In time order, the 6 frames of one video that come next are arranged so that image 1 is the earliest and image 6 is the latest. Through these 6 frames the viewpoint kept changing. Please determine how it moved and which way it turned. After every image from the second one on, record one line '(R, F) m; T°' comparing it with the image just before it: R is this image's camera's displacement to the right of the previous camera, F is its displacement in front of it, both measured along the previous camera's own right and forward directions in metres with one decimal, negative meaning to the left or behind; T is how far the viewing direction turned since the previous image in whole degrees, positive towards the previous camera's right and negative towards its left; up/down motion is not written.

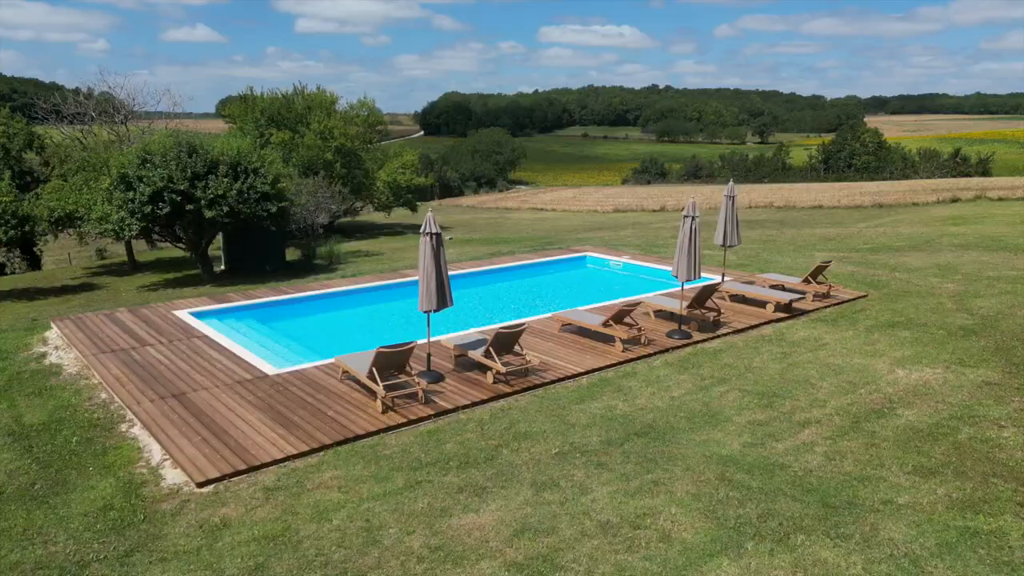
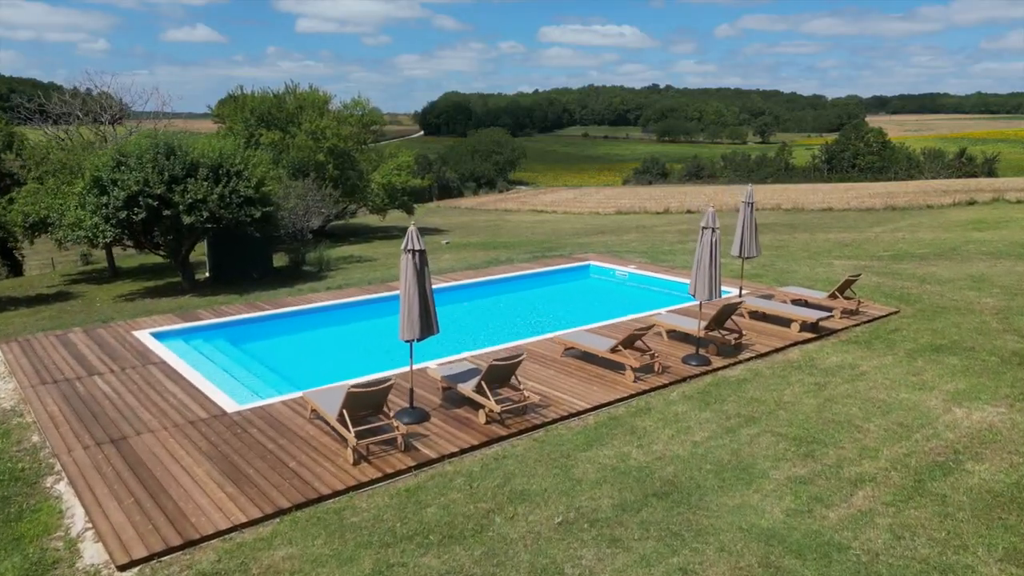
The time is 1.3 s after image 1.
(0.0, +1.2) m; 0°
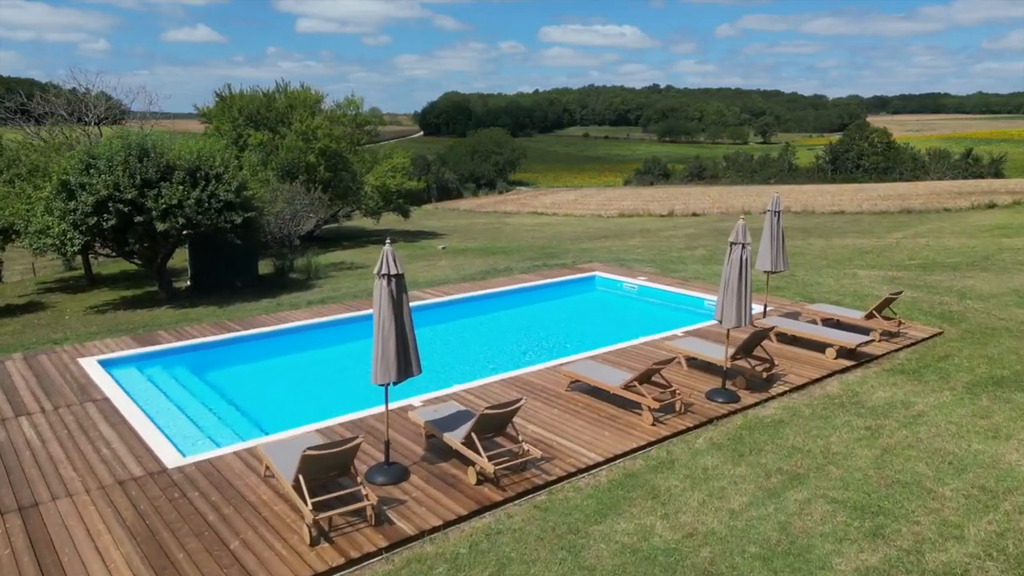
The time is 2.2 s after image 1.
(0.0, +1.3) m; 0°
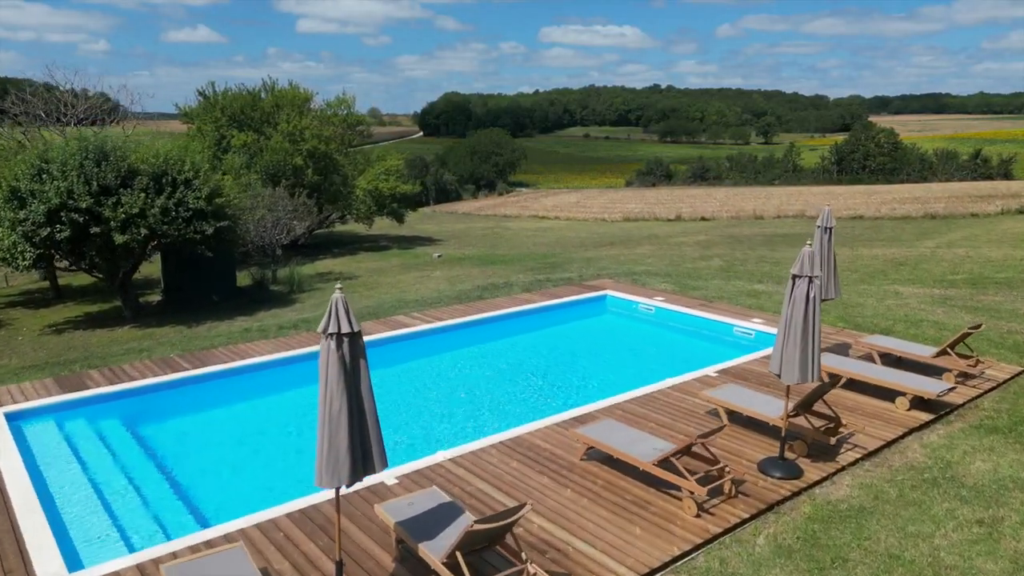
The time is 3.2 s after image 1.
(0.0, +1.8) m; 0°
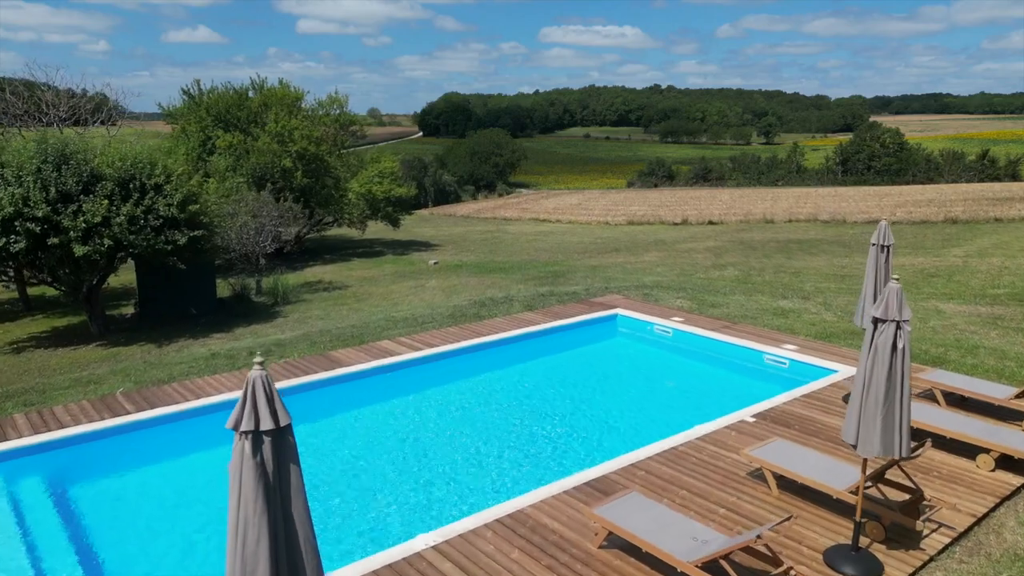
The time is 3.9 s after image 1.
(0.0, +1.4) m; 0°
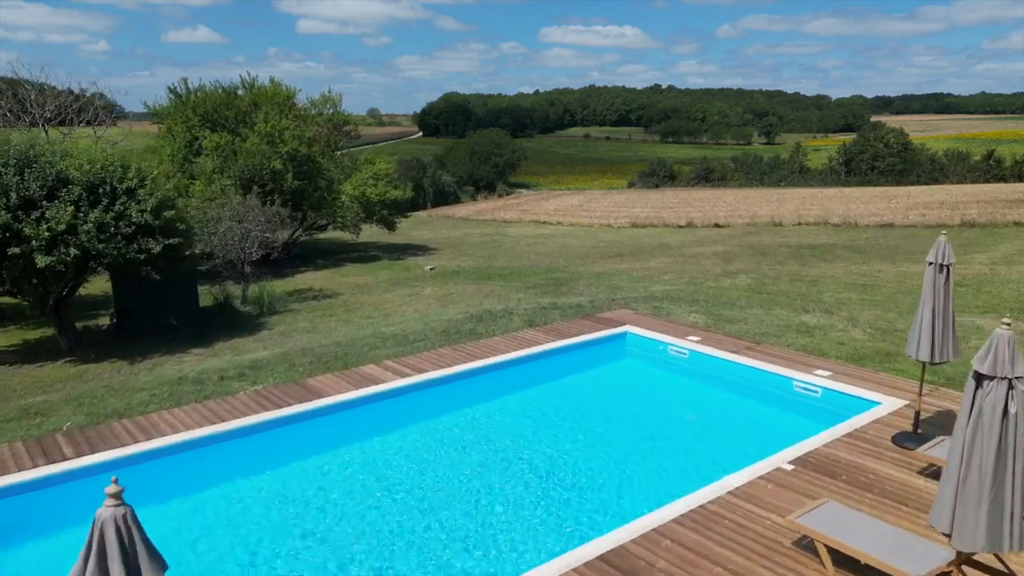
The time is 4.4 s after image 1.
(0.0, +1.1) m; 0°
